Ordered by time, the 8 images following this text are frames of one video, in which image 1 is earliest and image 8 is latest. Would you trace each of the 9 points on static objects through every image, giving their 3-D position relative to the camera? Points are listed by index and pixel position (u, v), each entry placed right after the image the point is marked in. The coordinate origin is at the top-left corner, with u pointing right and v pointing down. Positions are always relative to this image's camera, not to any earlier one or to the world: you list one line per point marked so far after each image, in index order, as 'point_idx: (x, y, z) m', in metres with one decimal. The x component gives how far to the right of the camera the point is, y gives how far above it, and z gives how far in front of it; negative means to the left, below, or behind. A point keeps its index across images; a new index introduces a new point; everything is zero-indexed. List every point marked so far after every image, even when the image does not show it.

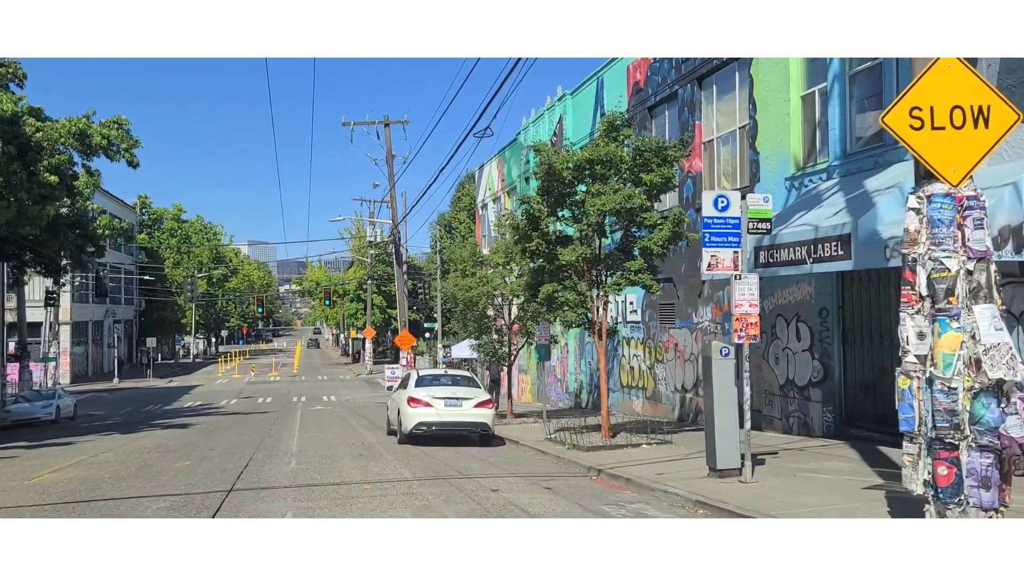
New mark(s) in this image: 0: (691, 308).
0: (+4.3, -0.5, +18.7) m
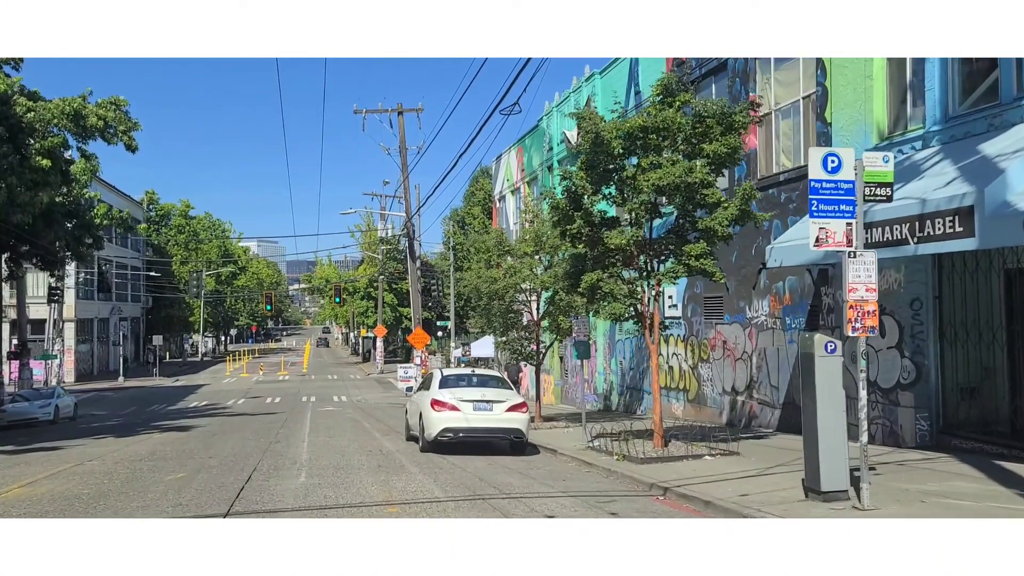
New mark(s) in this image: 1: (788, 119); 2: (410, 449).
0: (+5.0, -0.3, +16.9) m
1: (+5.4, +3.3, +15.4) m
2: (-1.9, -3.1, +14.8) m
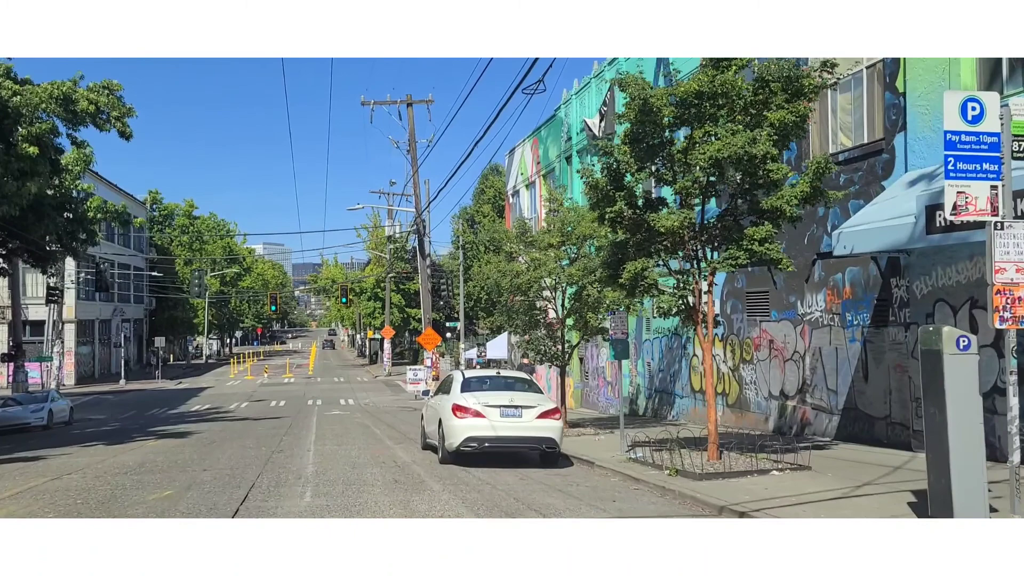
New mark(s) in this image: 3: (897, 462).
0: (+5.5, -0.2, +15.3) m
1: (+5.9, +3.4, +13.8) m
2: (-1.4, -3.0, +13.3) m
3: (+5.3, -2.4, +10.7) m
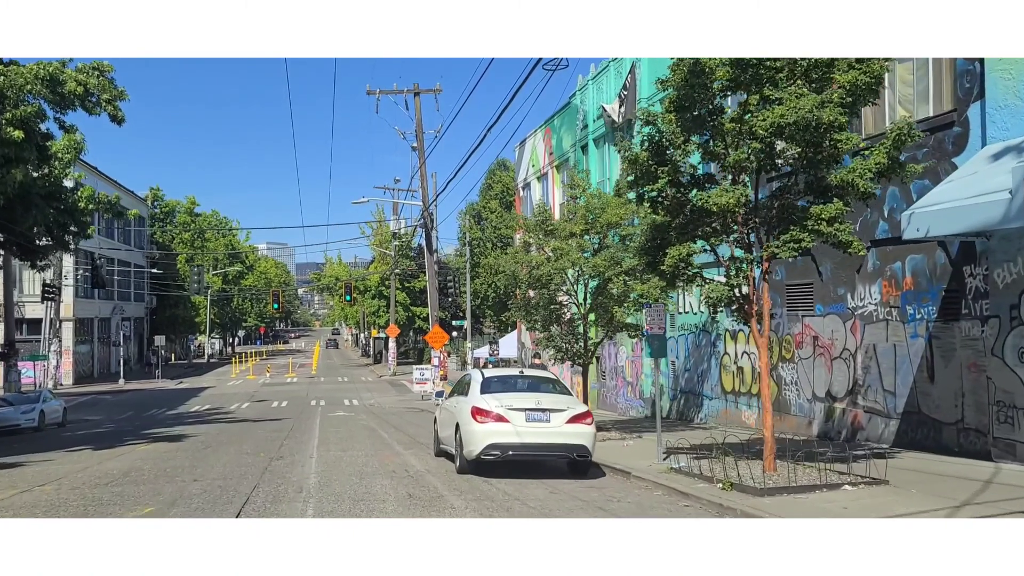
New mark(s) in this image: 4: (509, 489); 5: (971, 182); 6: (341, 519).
0: (+5.9, 0.0, +13.9) m
1: (+6.3, +3.6, +12.4) m
2: (-1.0, -2.8, +11.9) m
3: (+5.7, -2.2, +9.4) m
4: (0.0, -2.6, +10.2) m
5: (+5.8, +1.3, +9.9) m
6: (-1.9, -2.5, +8.5) m
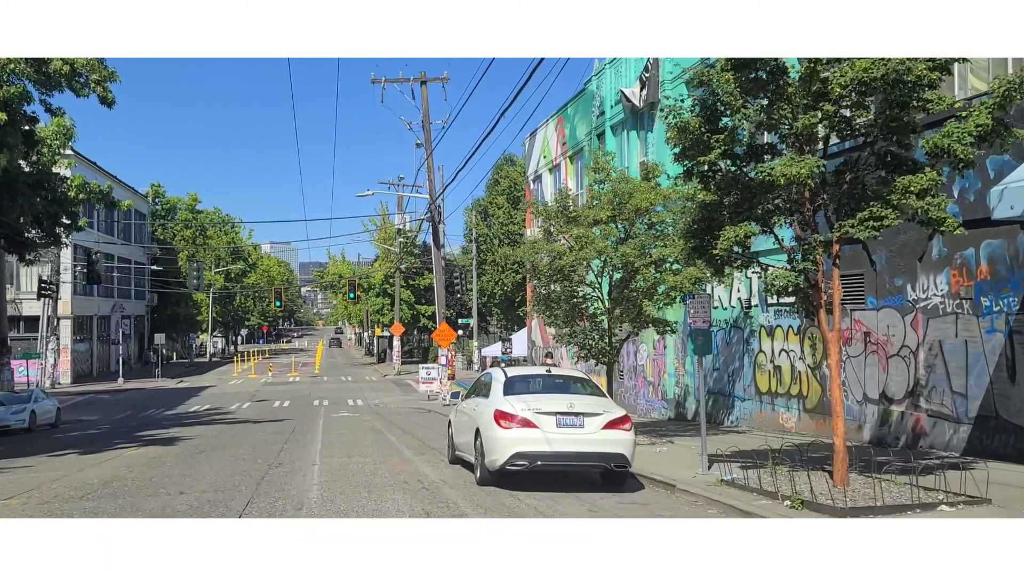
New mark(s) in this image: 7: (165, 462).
0: (+6.3, +0.2, +12.6) m
1: (+6.7, +3.8, +11.1) m
2: (-0.7, -2.6, +10.6) m
3: (+6.0, -2.1, +8.0) m
4: (+0.3, -2.5, +8.9) m
5: (+6.2, +1.5, +8.5) m
6: (-1.5, -2.3, +7.2) m
7: (-6.2, -3.1, +14.1) m
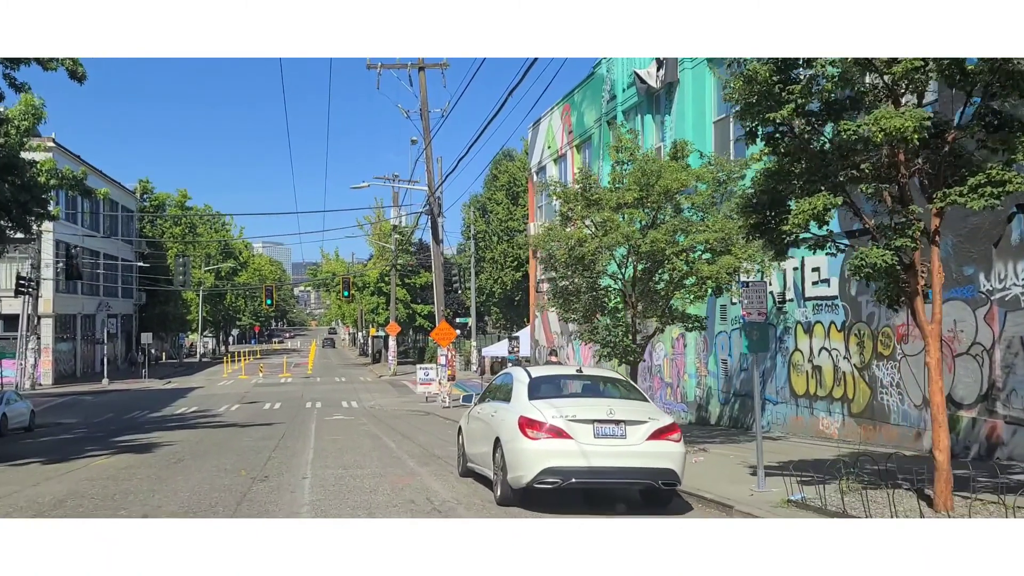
0: (+6.6, +0.3, +11.1) m
1: (+7.0, +3.9, +9.6) m
2: (-0.4, -2.5, +9.1) m
3: (+6.3, -1.9, +6.5) m
4: (+0.6, -2.3, +7.3) m
5: (+6.5, +1.7, +7.1) m
6: (-1.2, -2.2, +5.6) m
7: (-6.0, -3.0, +12.5) m
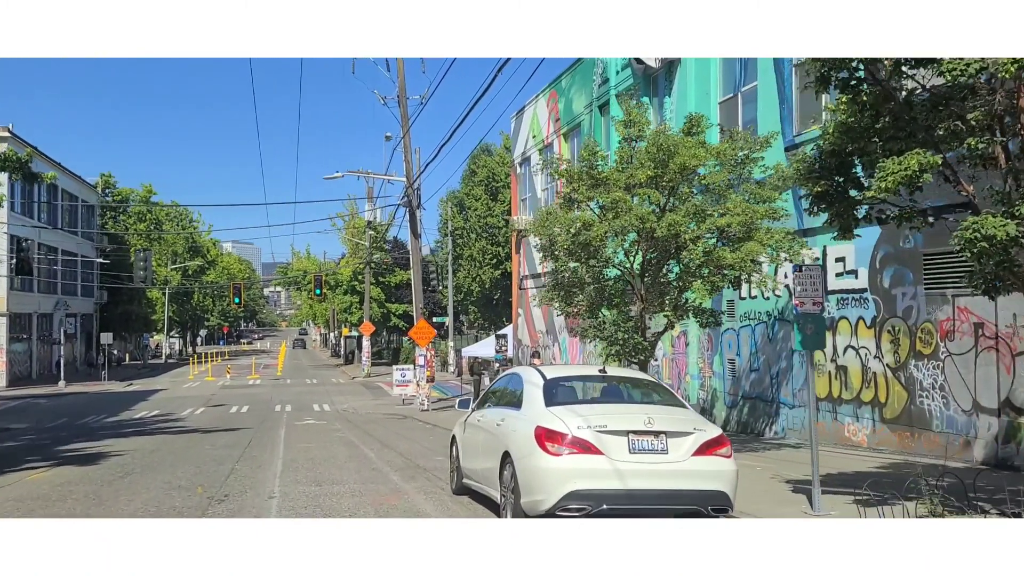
0: (+6.6, +0.5, +9.8) m
1: (+7.1, +4.1, +8.3) m
2: (-0.3, -2.3, +7.5) m
3: (+6.5, -1.8, +5.2) m
4: (+0.8, -2.1, +5.8) m
5: (+6.7, +1.8, +5.7) m
6: (-1.0, -2.0, +4.0) m
7: (-6.0, -2.8, +10.7) m
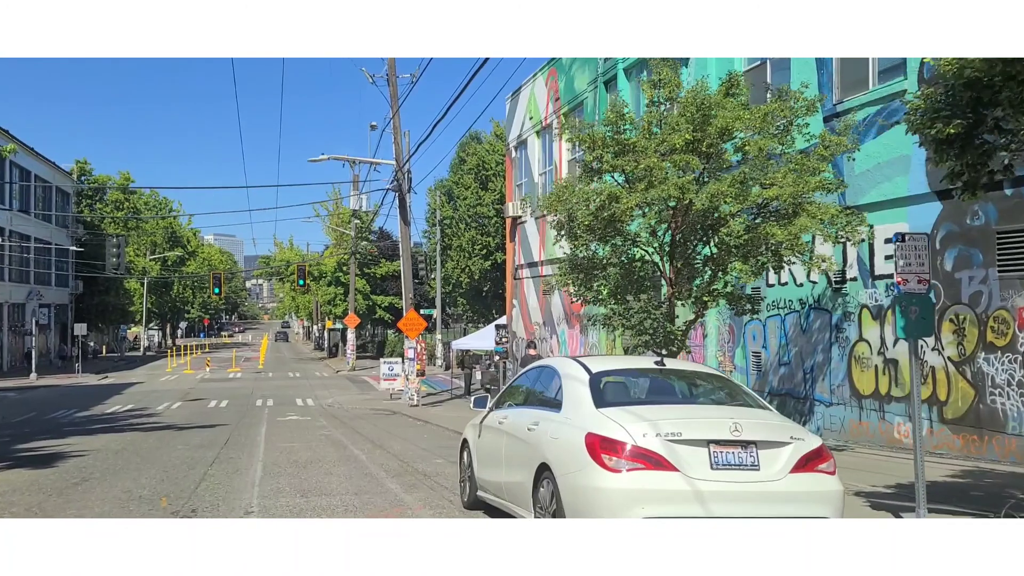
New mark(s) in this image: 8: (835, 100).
0: (+6.9, +0.7, +8.3) m
1: (+7.4, +4.2, +6.9) m
2: (0.0, -2.1, +6.0) m
3: (+6.8, -1.6, +3.8) m
4: (+1.1, -1.9, +4.3) m
5: (+7.0, +2.0, +4.3) m
6: (-0.6, -1.8, +2.5) m
7: (-5.8, -2.5, +9.1) m
8: (+5.4, +3.1, +13.1) m
